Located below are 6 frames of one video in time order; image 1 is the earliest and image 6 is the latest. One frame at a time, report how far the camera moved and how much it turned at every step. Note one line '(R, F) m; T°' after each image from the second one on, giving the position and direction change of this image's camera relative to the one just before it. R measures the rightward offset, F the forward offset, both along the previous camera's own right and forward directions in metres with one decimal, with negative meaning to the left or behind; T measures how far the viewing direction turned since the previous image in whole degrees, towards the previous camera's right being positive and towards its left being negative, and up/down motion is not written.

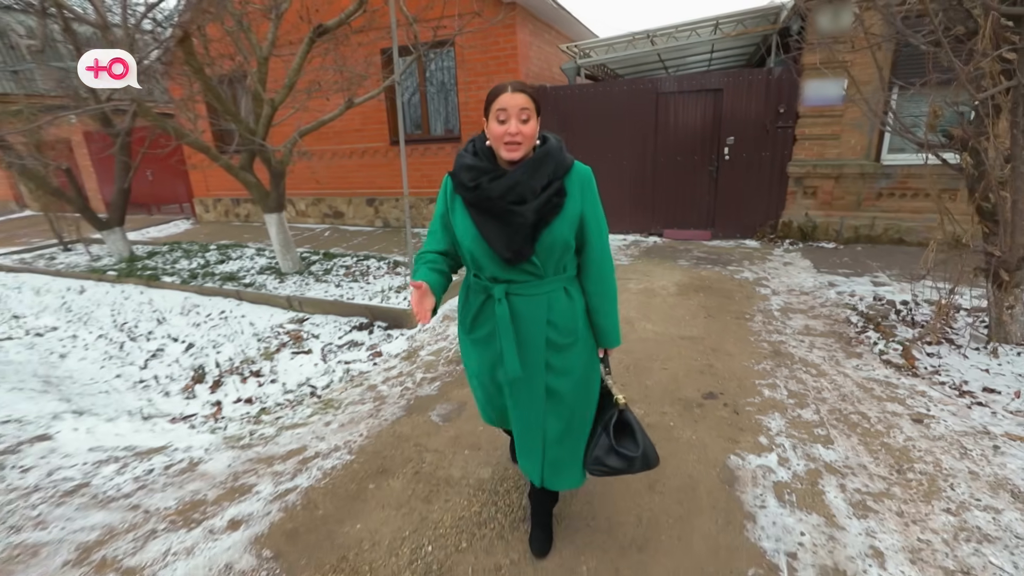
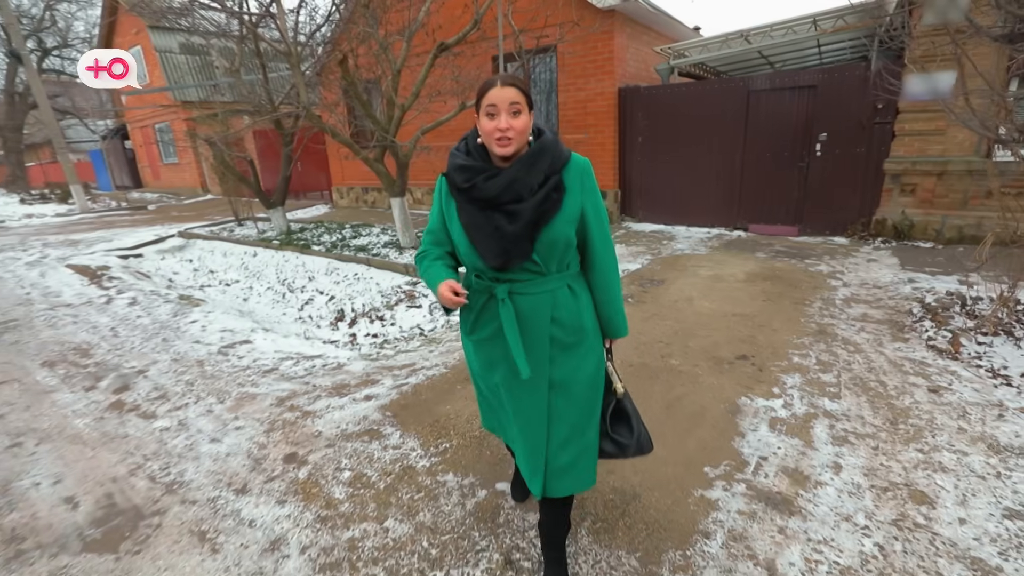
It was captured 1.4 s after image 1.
(+0.3, -0.7) m; -12°
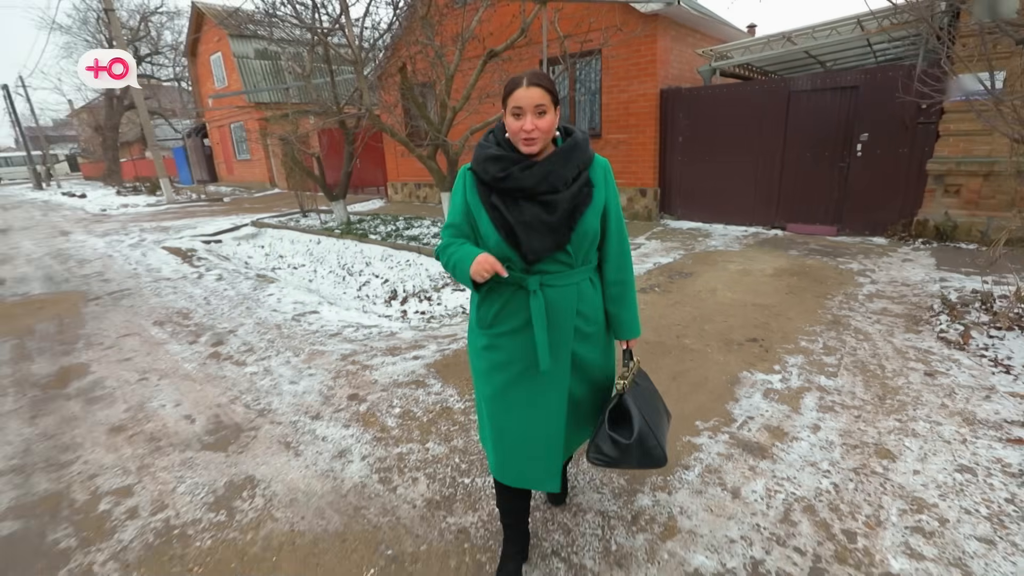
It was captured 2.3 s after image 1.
(+0.1, -0.4) m; -5°
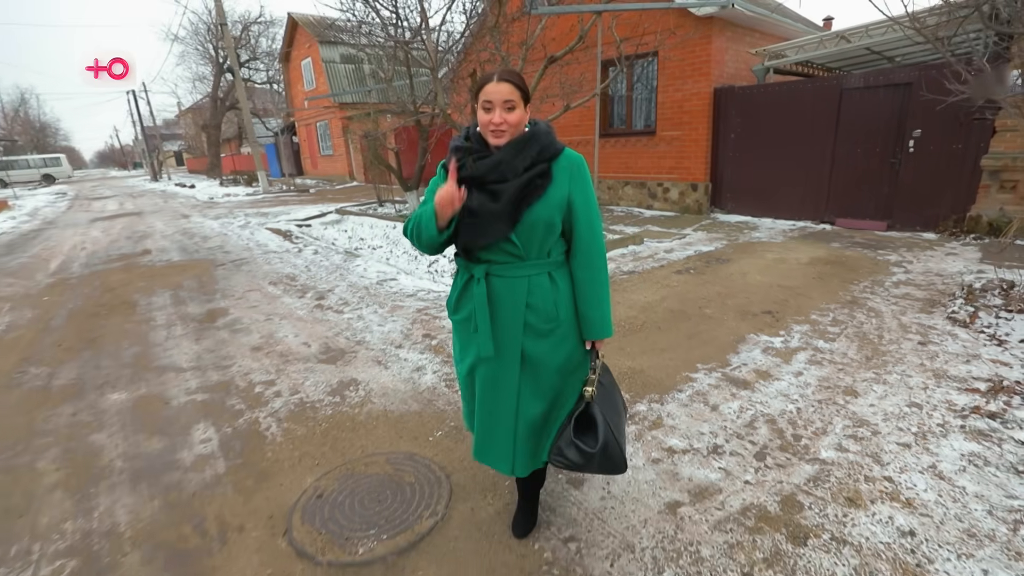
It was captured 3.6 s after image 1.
(+0.1, -0.7) m; -7°
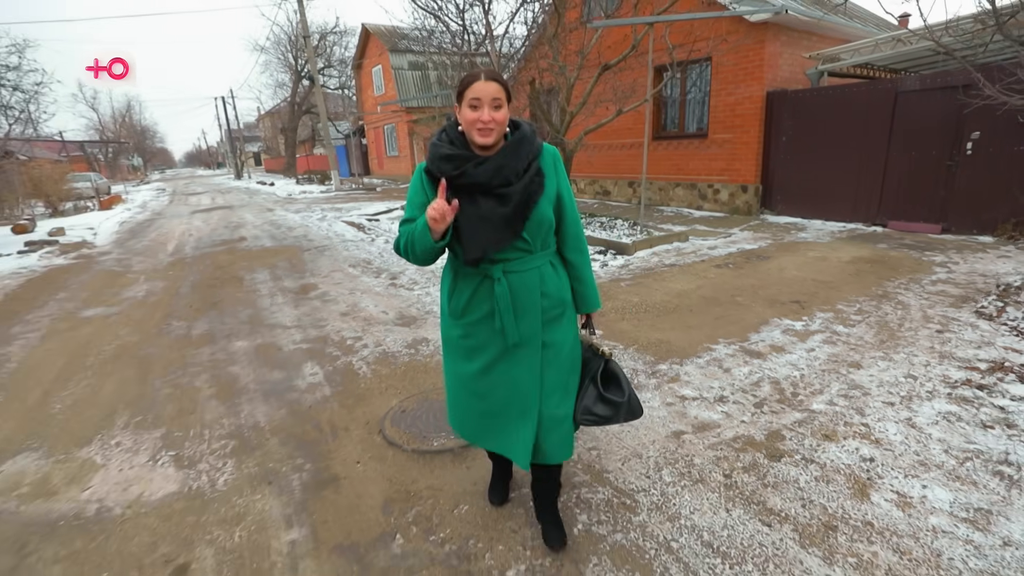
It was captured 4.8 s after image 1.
(+0.1, -0.6) m; -6°
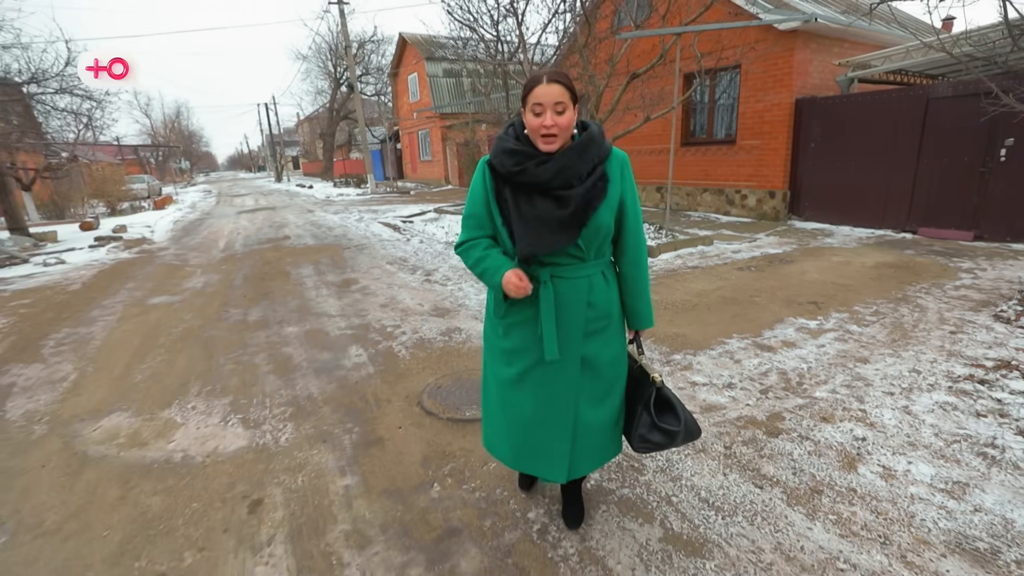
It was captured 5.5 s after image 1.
(0.0, -0.3) m; -3°
